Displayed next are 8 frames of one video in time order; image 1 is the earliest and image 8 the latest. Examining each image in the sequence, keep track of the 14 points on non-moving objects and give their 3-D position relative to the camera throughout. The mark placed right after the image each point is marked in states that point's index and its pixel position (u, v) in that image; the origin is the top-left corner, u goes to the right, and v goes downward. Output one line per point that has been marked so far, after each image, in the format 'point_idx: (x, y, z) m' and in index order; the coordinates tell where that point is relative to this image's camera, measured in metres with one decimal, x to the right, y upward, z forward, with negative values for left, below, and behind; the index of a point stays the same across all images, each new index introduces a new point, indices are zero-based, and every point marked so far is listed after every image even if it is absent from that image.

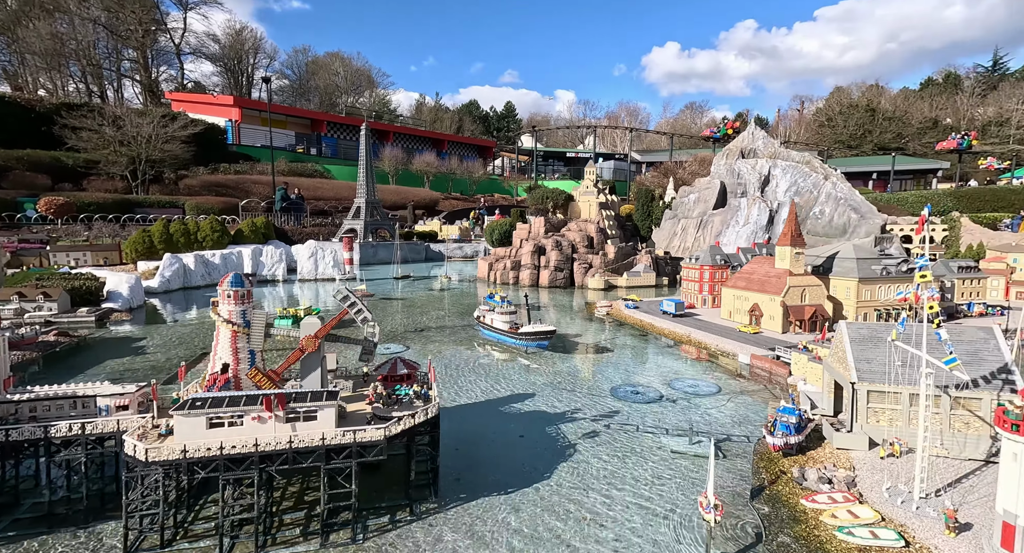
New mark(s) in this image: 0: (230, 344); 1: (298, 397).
0: (-9.5, -2.4, +19.4) m
1: (-6.7, -3.9, +17.9) m
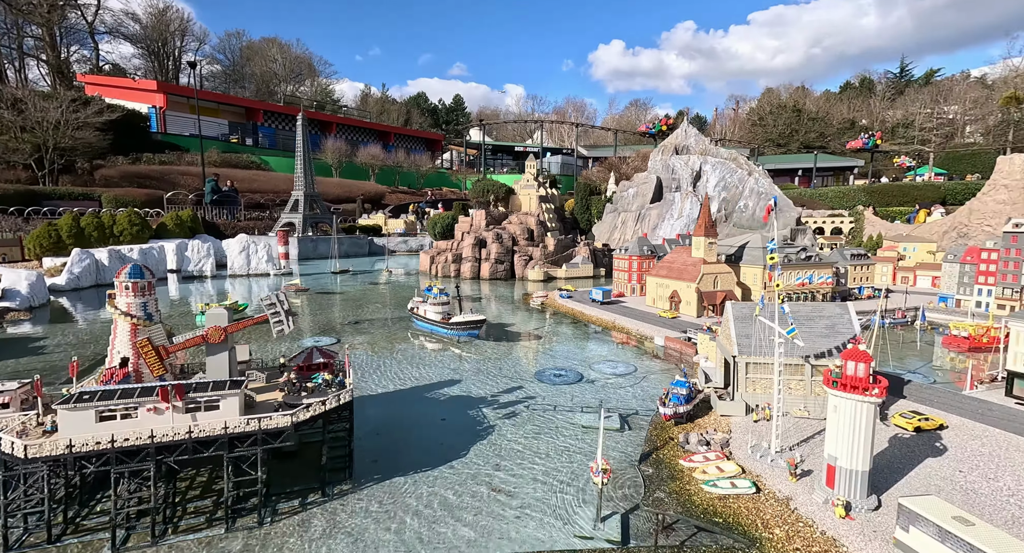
0: (-13.0, -2.0, +19.7) m
1: (-10.0, -3.5, +18.5) m
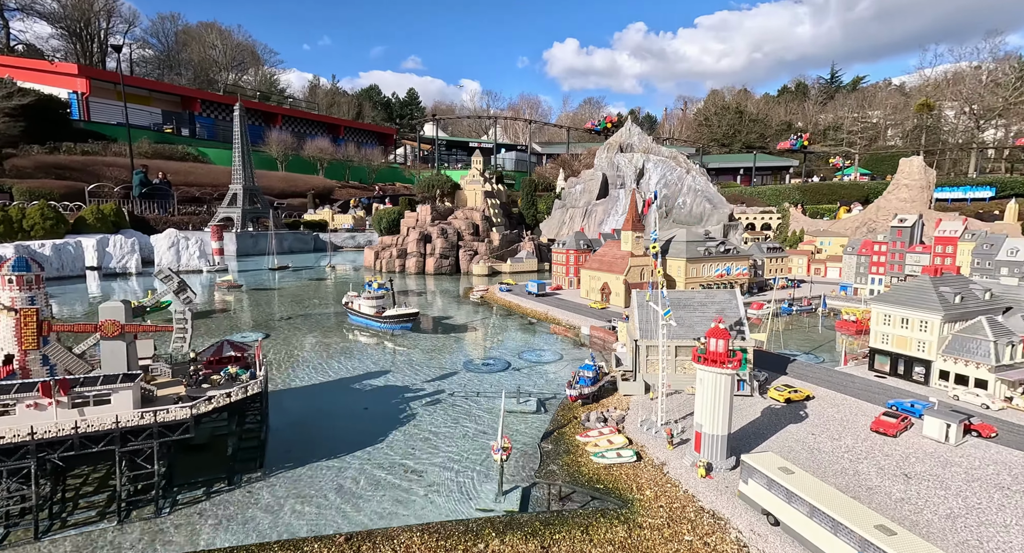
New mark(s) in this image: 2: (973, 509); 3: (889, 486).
0: (-16.6, -1.6, +19.4) m
1: (-13.5, -3.1, +18.4) m
2: (+11.3, -5.7, +14.1) m
3: (+10.0, -5.5, +15.3) m
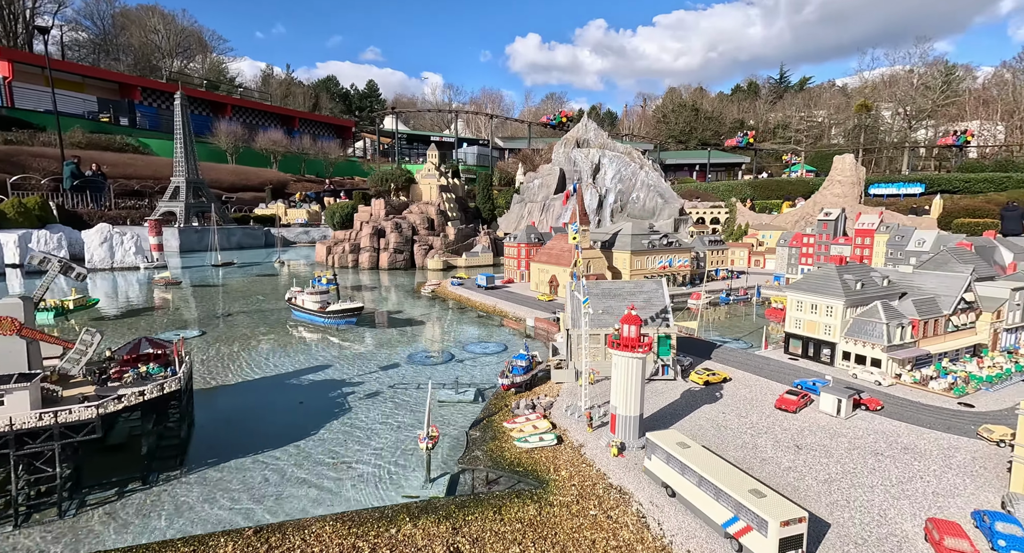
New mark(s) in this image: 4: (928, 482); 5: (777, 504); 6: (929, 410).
0: (-19.3, -1.3, +18.4) m
1: (-16.1, -2.8, +17.7) m
2: (+8.9, -5.3, +15.3) m
3: (+7.6, -5.1, +16.3) m
4: (+10.6, -5.3, +14.9) m
5: (+5.1, -4.5, +11.2) m
6: (+14.4, -4.6, +20.0) m
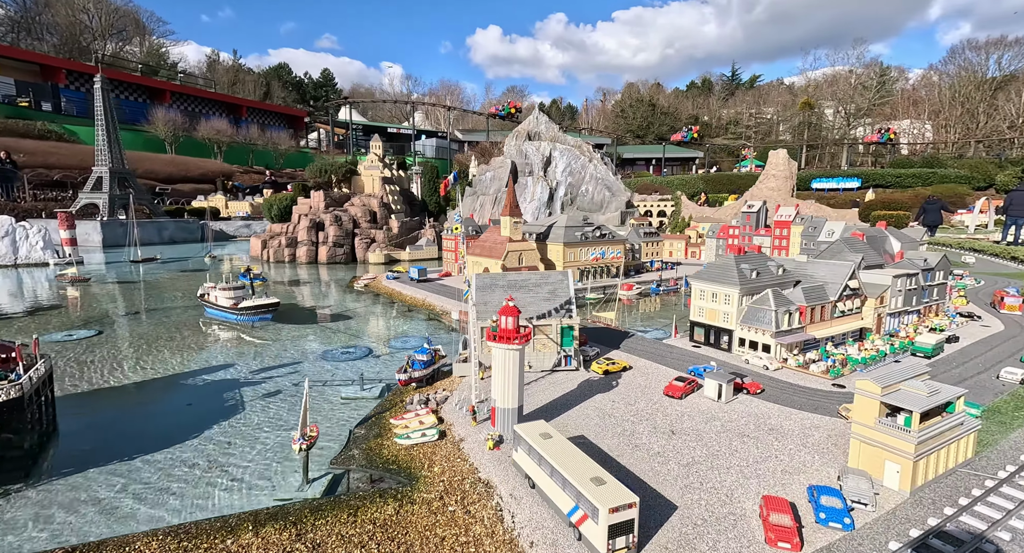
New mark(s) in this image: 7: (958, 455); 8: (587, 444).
0: (-22.9, -1.1, +16.8) m
1: (-19.7, -2.6, +16.3) m
2: (+5.5, -4.9, +15.8) m
3: (+4.1, -4.8, +16.7) m
4: (+7.2, -4.9, +15.5) m
5: (+2.0, -4.2, +11.4) m
6: (+10.6, -4.2, +20.9) m
7: (+11.4, -4.6, +15.0) m
8: (+2.1, -4.7, +16.3) m
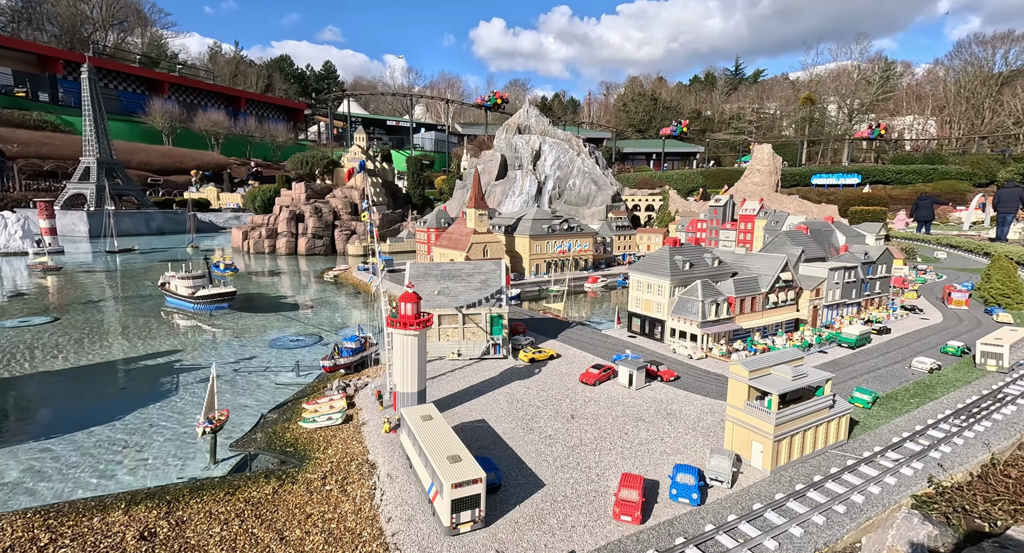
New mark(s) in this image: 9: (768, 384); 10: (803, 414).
0: (-25.8, -0.6, +17.5) m
1: (-22.6, -2.1, +17.1) m
2: (+2.5, -4.6, +16.5) m
3: (+1.1, -4.4, +17.4) m
4: (+4.3, -4.6, +16.2) m
5: (-1.0, -3.9, +12.1) m
6: (+7.6, -3.8, +21.6) m
7: (+8.5, -4.4, +15.7) m
8: (-0.8, -4.4, +17.0) m
9: (+6.4, -2.7, +14.6) m
10: (+7.5, -3.5, +14.9) m
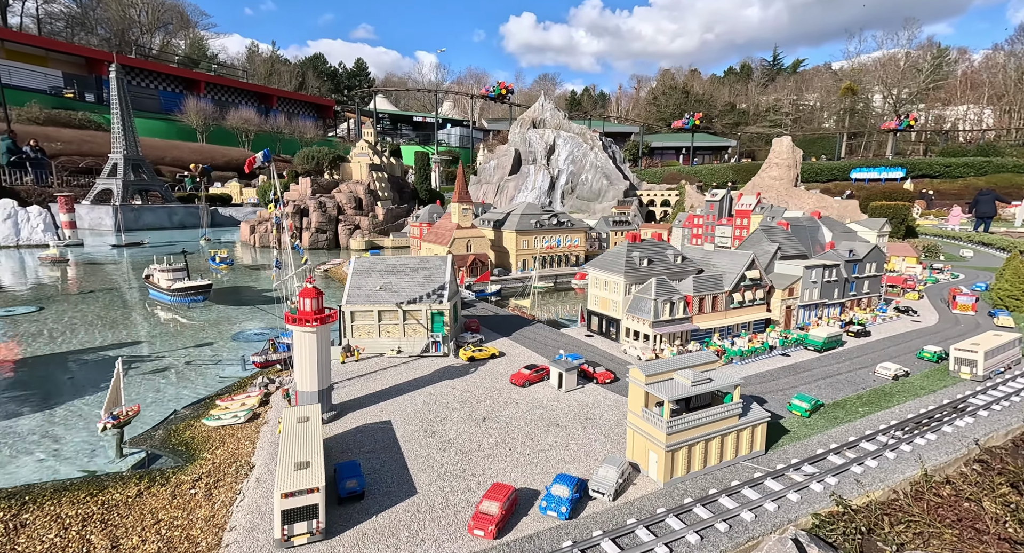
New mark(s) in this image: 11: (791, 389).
0: (-28.5, -0.4, +18.2) m
1: (-25.3, -1.9, +17.6) m
2: (-0.3, -4.5, +15.6) m
3: (-1.6, -4.3, +16.6) m
4: (+1.4, -4.6, +15.2) m
5: (-4.0, -3.8, +11.5) m
6: (+5.1, -3.8, +20.4) m
7: (+5.6, -4.3, +14.5) m
8: (-3.6, -4.3, +16.4) m
9: (+3.5, -2.7, +13.5) m
10: (+4.6, -3.5, +13.8) m
11: (+9.3, -3.8, +19.3) m
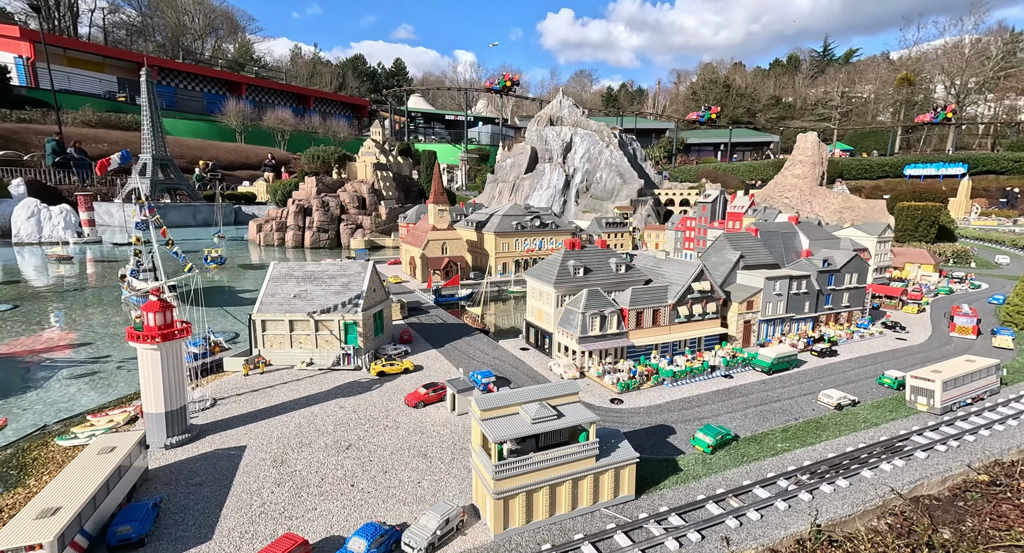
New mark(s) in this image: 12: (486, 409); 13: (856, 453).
0: (-31.9, -0.5, +18.6) m
1: (-28.8, -2.1, +17.8) m
2: (-4.0, -4.9, +14.1) m
3: (-5.3, -4.7, +15.2) m
4: (-2.3, -5.0, +13.6) m
5: (-8.0, -4.2, +10.2) m
6: (+1.7, -4.2, +18.6) m
7: (+1.8, -4.7, +12.6) m
8: (-7.2, -4.6, +15.1) m
9: (-0.3, -3.1, +11.8) m
10: (+0.7, -3.9, +12.0) m
11: (+5.9, -4.2, +17.2) m
12: (-0.5, -2.8, +12.1) m
13: (+9.0, -4.6, +15.1) m
